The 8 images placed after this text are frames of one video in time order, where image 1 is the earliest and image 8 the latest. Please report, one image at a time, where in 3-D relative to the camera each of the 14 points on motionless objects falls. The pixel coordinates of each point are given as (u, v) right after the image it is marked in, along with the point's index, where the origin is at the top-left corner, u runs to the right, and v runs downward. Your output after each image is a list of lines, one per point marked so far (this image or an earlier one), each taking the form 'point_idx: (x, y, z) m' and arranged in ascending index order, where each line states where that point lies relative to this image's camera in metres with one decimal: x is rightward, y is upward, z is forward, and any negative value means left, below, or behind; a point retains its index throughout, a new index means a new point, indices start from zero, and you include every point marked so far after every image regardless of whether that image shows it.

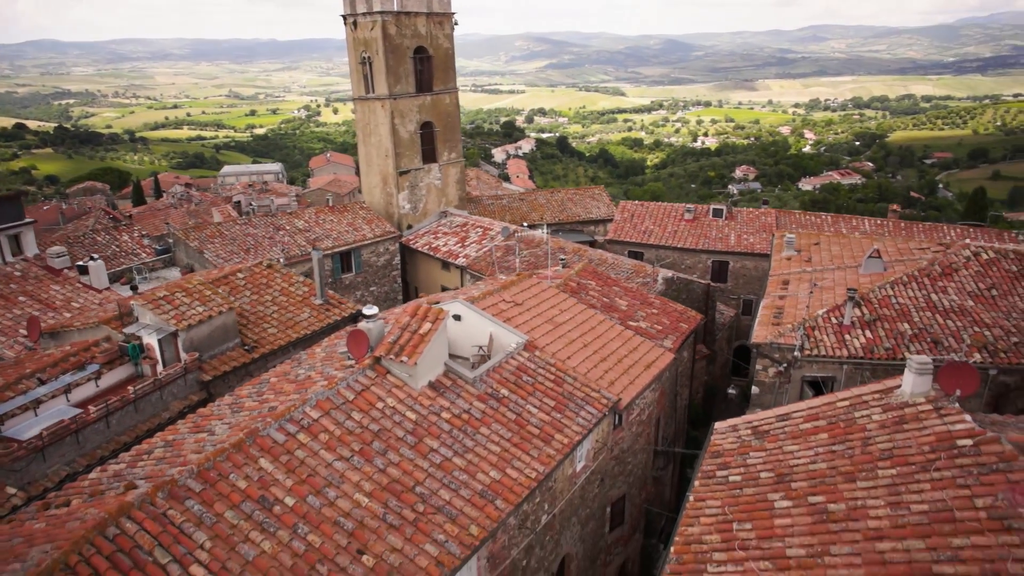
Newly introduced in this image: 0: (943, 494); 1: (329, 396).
0: (+5.0, -2.4, +8.1) m
1: (-2.6, -1.5, +9.9) m
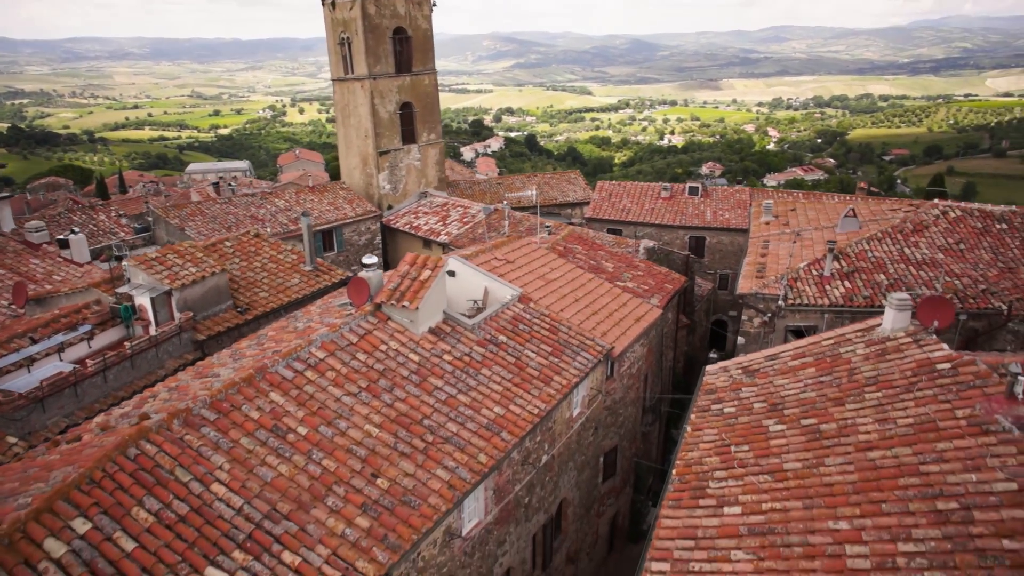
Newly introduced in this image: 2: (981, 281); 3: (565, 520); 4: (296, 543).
0: (+5.1, -1.5, +8.6) m
1: (-2.6, -0.7, +10.0) m
2: (+8.9, +0.1, +13.3) m
3: (+0.9, -4.0, +12.1) m
4: (-2.2, -2.6, +7.0) m
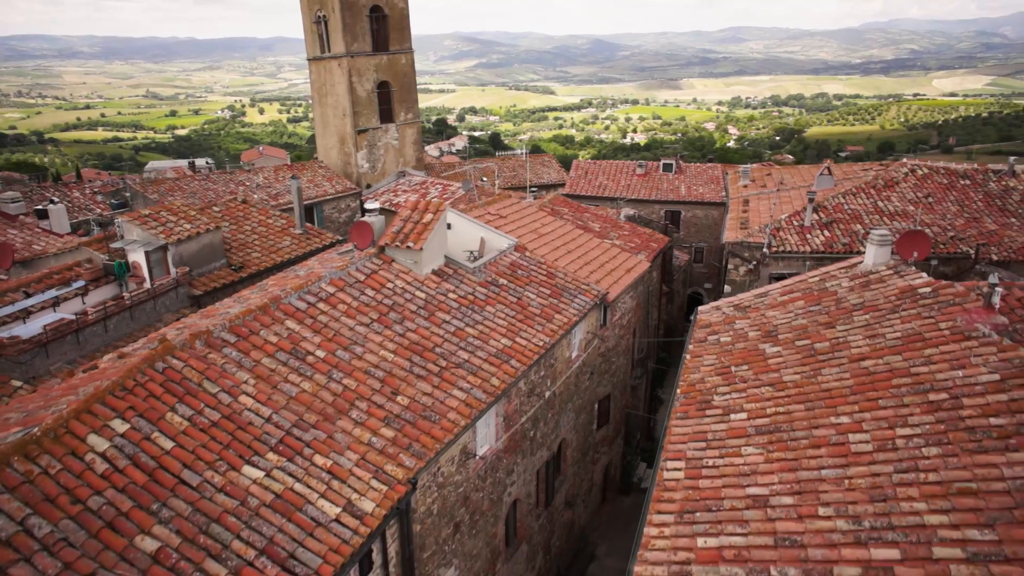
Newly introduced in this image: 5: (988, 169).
0: (+5.2, -0.5, +9.1) m
1: (-2.5, +0.2, +10.2) m
2: (+8.8, +1.2, +14.0) m
3: (+0.9, -3.1, +12.5) m
4: (-1.9, -1.6, +7.2) m
5: (+11.1, +2.8, +16.3) m
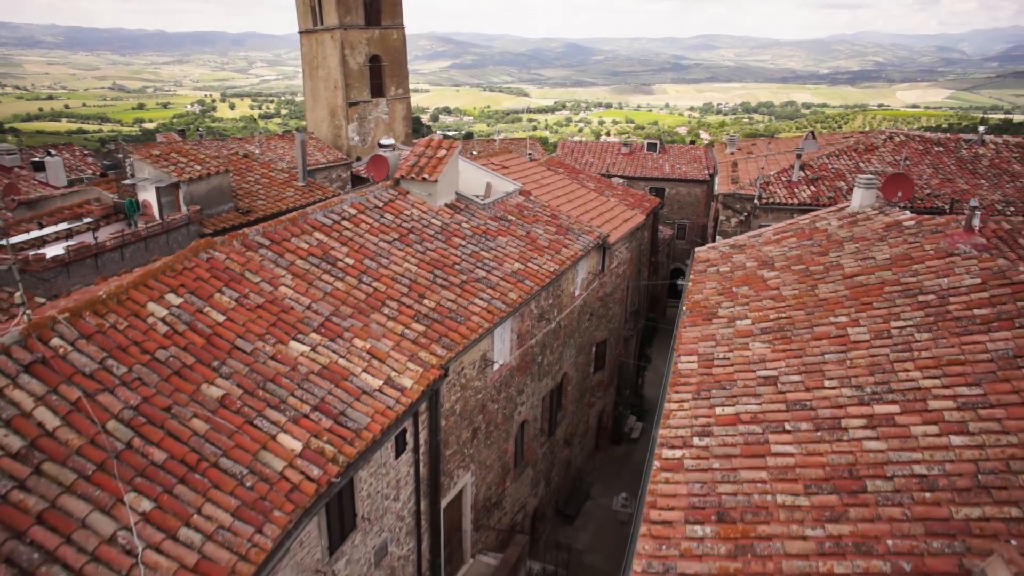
0: (+5.5, +0.6, +9.8) m
1: (-2.3, +1.3, +10.6) m
2: (+8.8, +2.2, +14.9) m
3: (+1.0, -2.0, +13.0) m
4: (-1.6, -0.5, +7.6) m
5: (+11.1, +3.7, +17.3) m
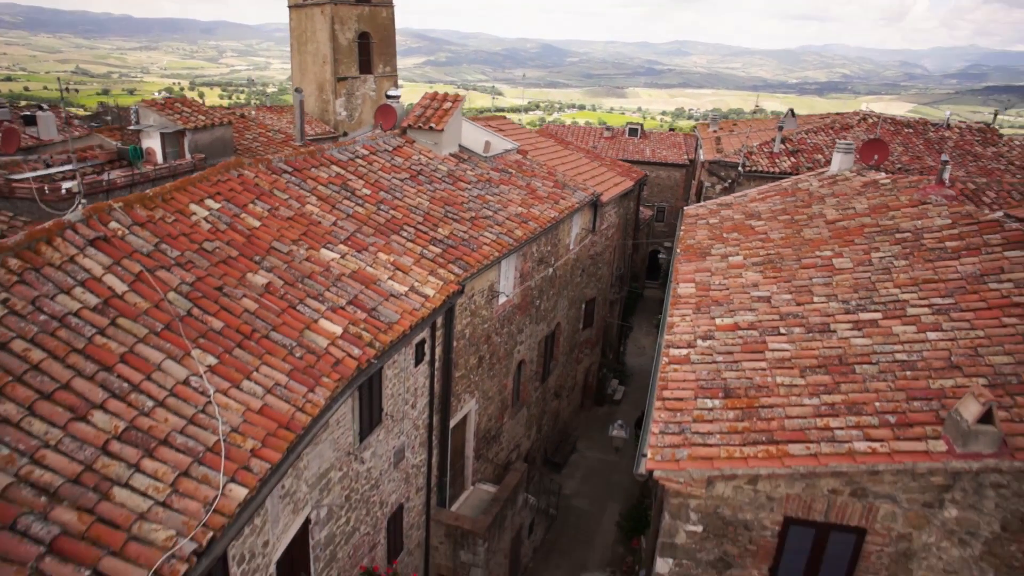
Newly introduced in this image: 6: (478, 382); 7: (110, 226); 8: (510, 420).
0: (+5.6, +1.3, +10.6) m
1: (-2.2, +2.3, +11.0) m
2: (+8.7, +2.8, +15.8) m
3: (+0.9, -1.1, +13.5) m
4: (-1.5, +0.4, +8.1) m
5: (+10.9, +4.3, +18.3) m
6: (-0.5, -1.3, +10.0) m
7: (-3.5, +0.5, +6.0) m
8: (0.0, -2.2, +11.6) m
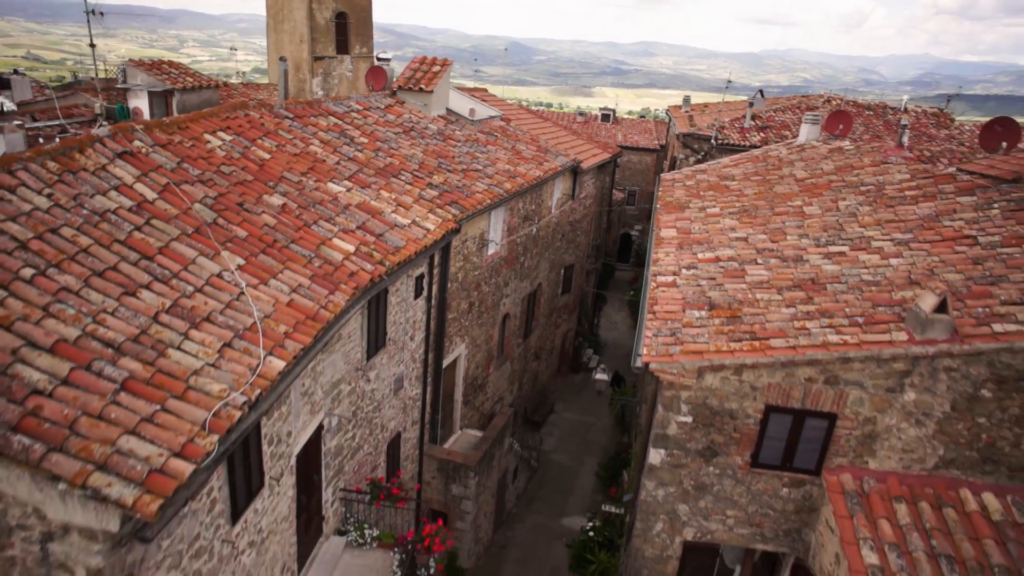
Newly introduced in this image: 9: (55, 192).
0: (+5.4, +2.1, +11.4) m
1: (-2.4, +3.0, +11.4) m
2: (+8.3, +3.5, +16.7) m
3: (+0.5, -0.4, +14.0) m
4: (-1.5, +1.2, +8.5) m
5: (+10.3, +5.0, +19.3) m
6: (-0.7, -0.6, +10.5) m
7: (-3.4, +1.3, +6.3) m
8: (-0.3, -1.4, +12.1) m
9: (-3.4, +0.7, +5.1) m
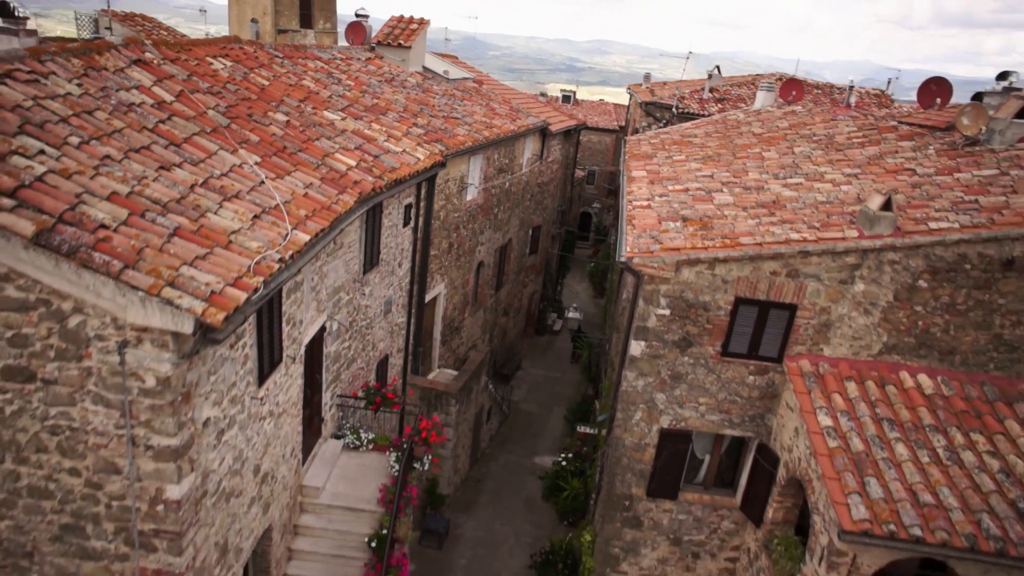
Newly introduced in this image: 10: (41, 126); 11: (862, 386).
0: (+5.0, +2.9, +12.2) m
1: (-2.8, +4.0, +11.7) m
2: (+7.5, +4.4, +17.8) m
3: (0.0, +0.5, +14.6) m
4: (-1.7, +2.1, +8.9) m
5: (+9.4, +5.9, +20.5) m
6: (-1.0, +0.3, +10.9) m
7: (-3.5, +2.2, +6.6) m
8: (-0.8, -0.5, +12.6) m
9: (-3.3, +1.6, +5.4) m
10: (-3.1, +1.1, +4.6) m
11: (+3.2, -0.9, +6.3) m
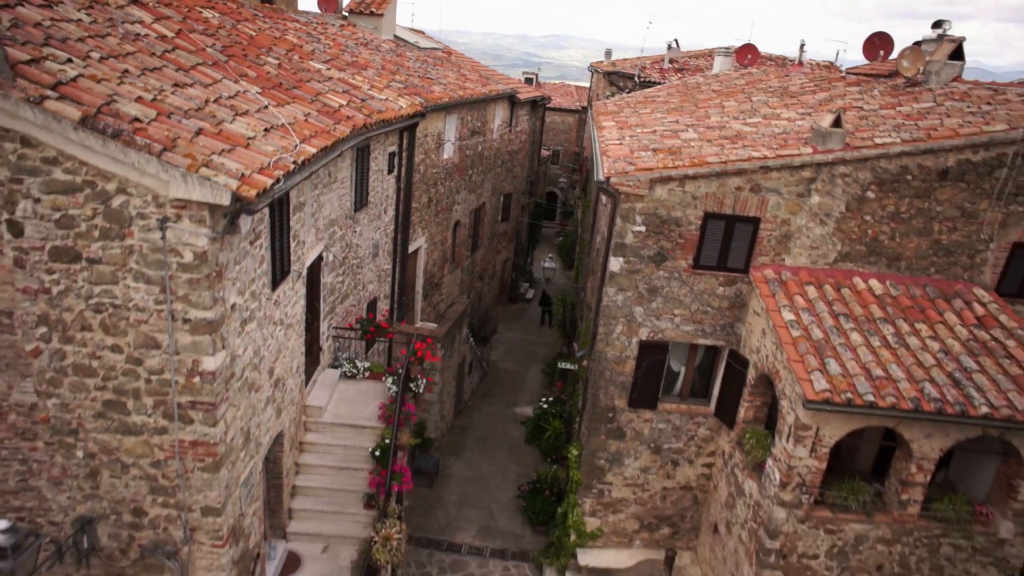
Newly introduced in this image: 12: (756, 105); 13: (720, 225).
0: (+4.4, +3.9, +13.0) m
1: (-3.3, +4.7, +12.0) m
2: (+6.7, +5.5, +18.6) m
3: (-0.6, +1.3, +15.1) m
4: (-2.0, +2.8, +9.3) m
5: (+8.3, +7.0, +21.4) m
6: (-1.4, +1.1, +11.4) m
7: (-3.6, +2.9, +6.9) m
8: (-1.2, +0.2, +13.0) m
9: (-3.4, +2.3, +5.7) m
10: (-3.2, +1.7, +4.9) m
11: (+3.1, 0.0, +6.9) m
12: (+3.6, +2.7, +10.2) m
13: (+2.1, +0.6, +7.0) m
